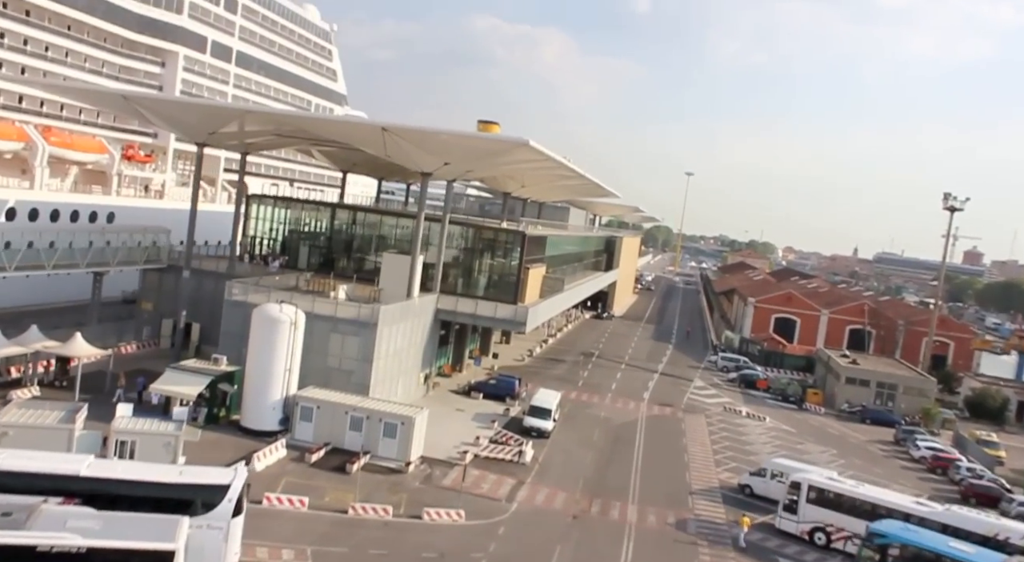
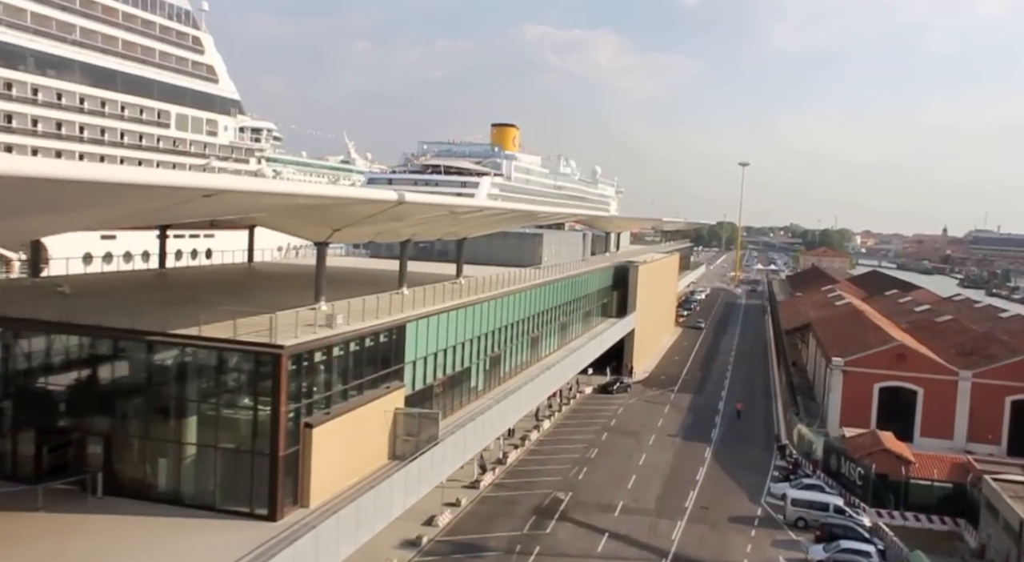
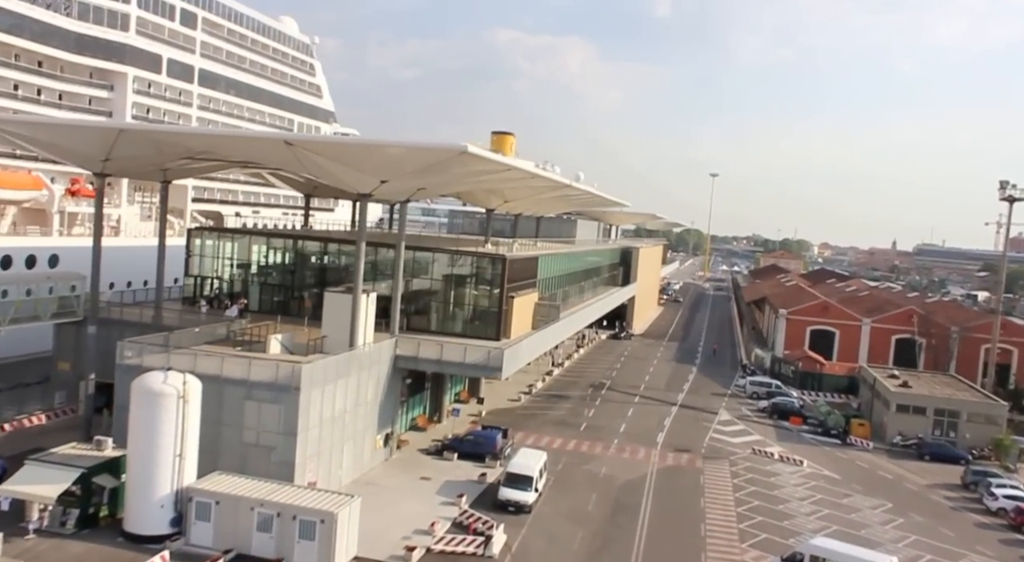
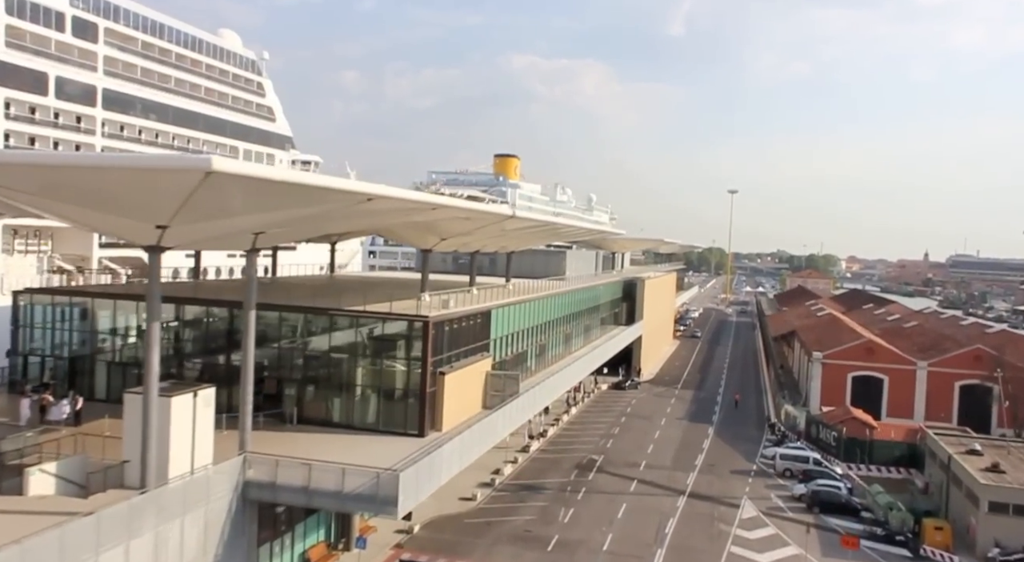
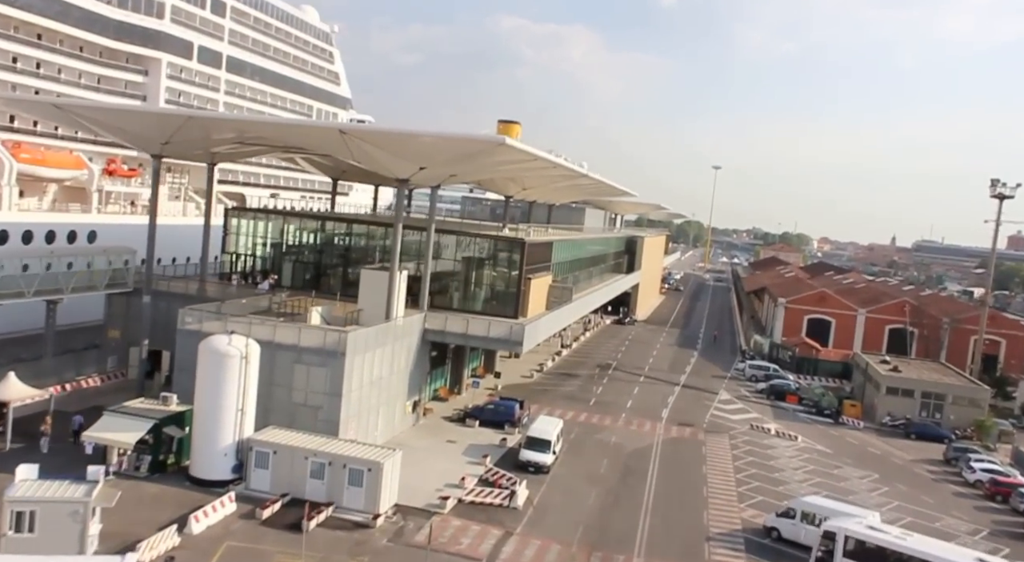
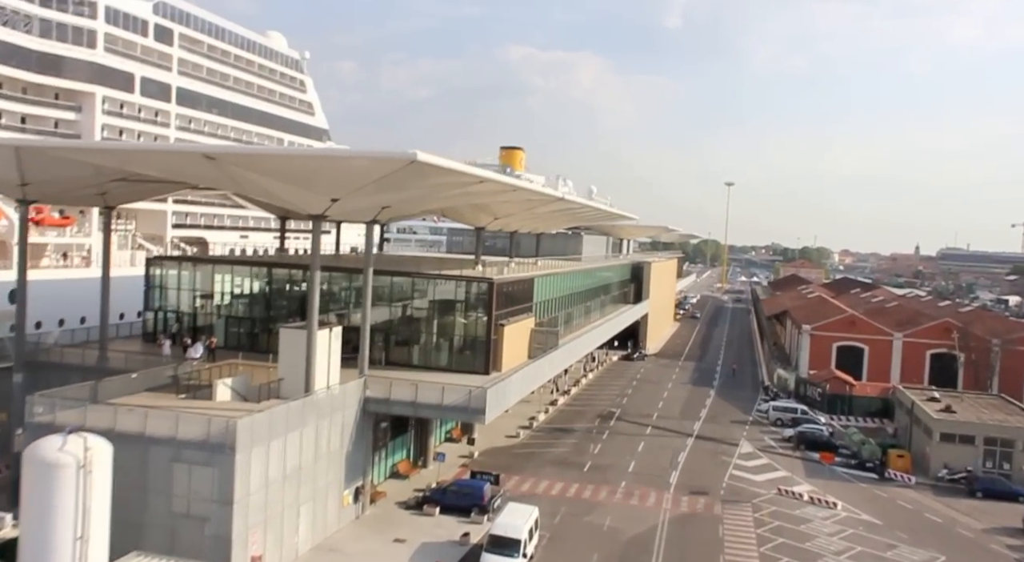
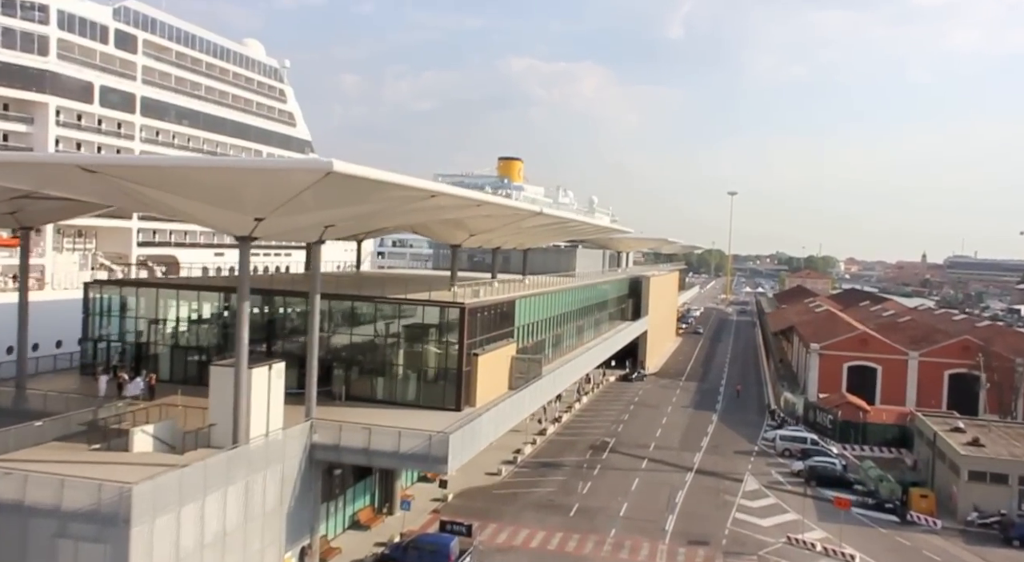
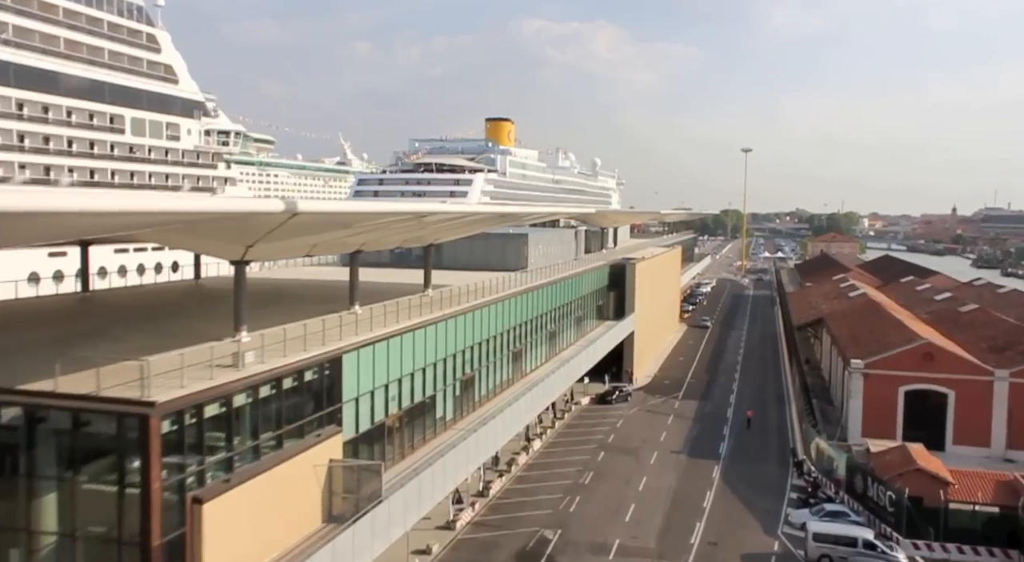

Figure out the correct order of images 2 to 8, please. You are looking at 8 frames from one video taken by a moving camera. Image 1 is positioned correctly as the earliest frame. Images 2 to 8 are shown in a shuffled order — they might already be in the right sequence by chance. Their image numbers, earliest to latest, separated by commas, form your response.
5, 3, 6, 7, 4, 2, 8
